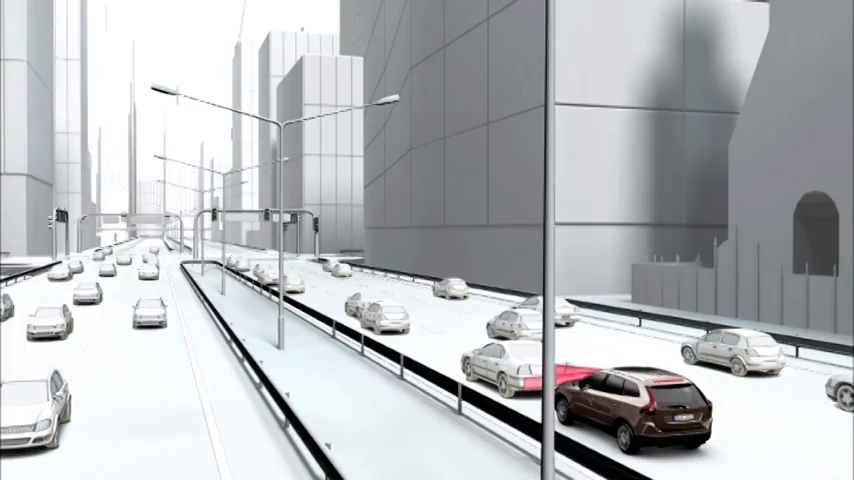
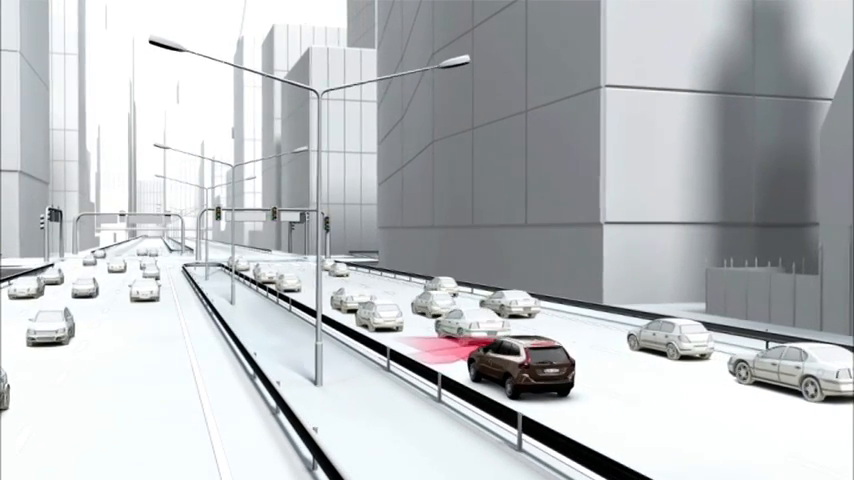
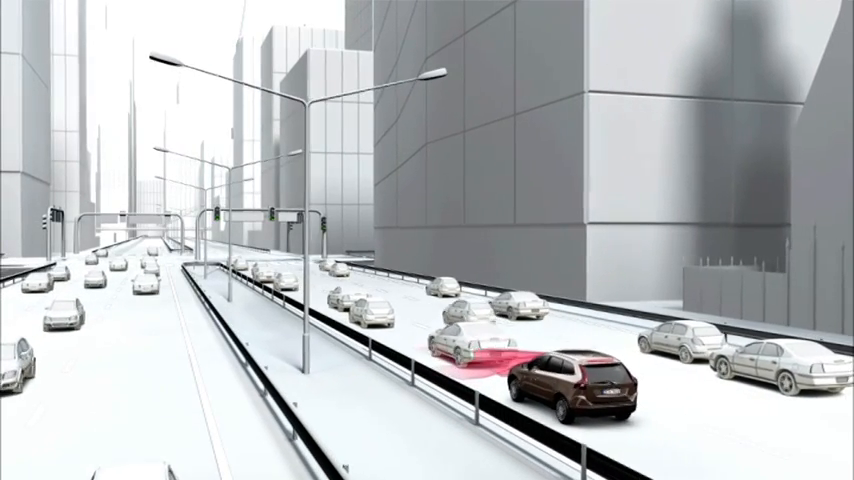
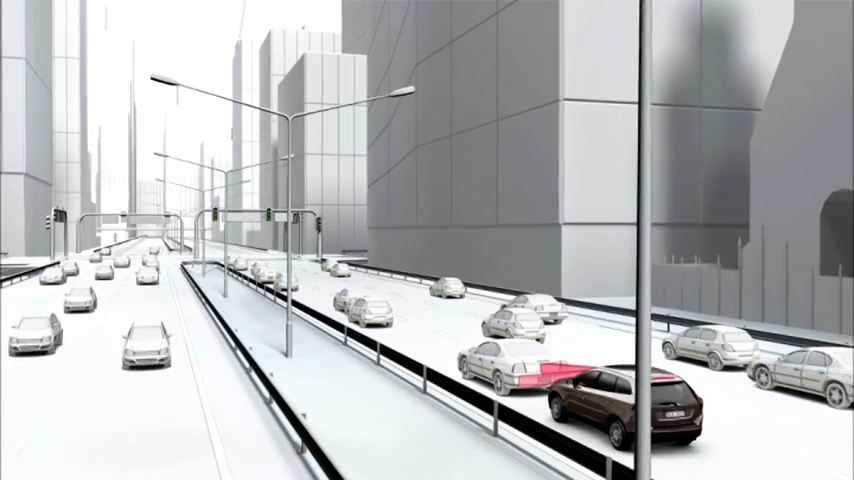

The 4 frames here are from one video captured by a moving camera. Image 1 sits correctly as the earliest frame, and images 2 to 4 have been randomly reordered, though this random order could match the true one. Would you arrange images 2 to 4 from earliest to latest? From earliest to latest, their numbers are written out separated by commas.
4, 3, 2
